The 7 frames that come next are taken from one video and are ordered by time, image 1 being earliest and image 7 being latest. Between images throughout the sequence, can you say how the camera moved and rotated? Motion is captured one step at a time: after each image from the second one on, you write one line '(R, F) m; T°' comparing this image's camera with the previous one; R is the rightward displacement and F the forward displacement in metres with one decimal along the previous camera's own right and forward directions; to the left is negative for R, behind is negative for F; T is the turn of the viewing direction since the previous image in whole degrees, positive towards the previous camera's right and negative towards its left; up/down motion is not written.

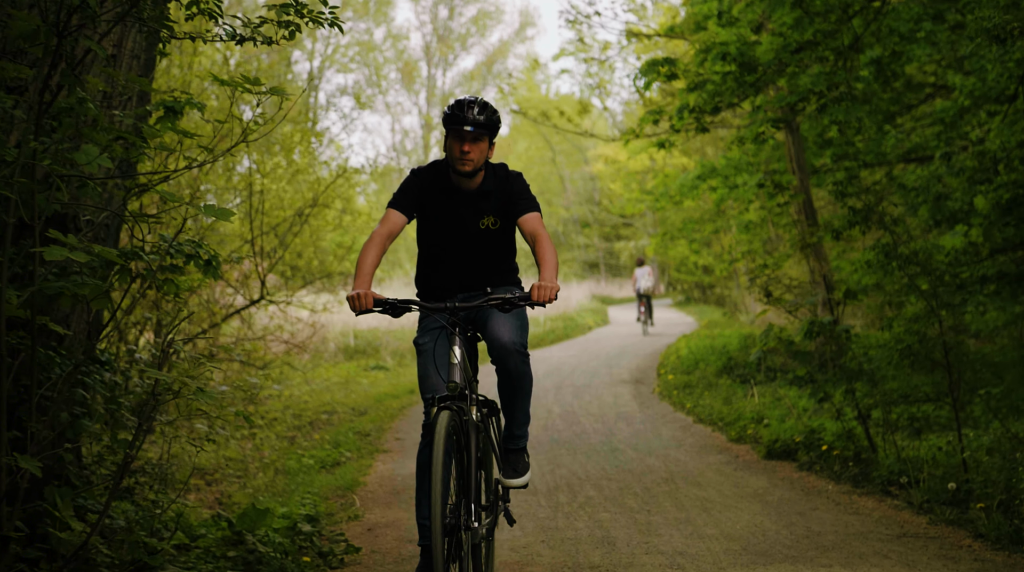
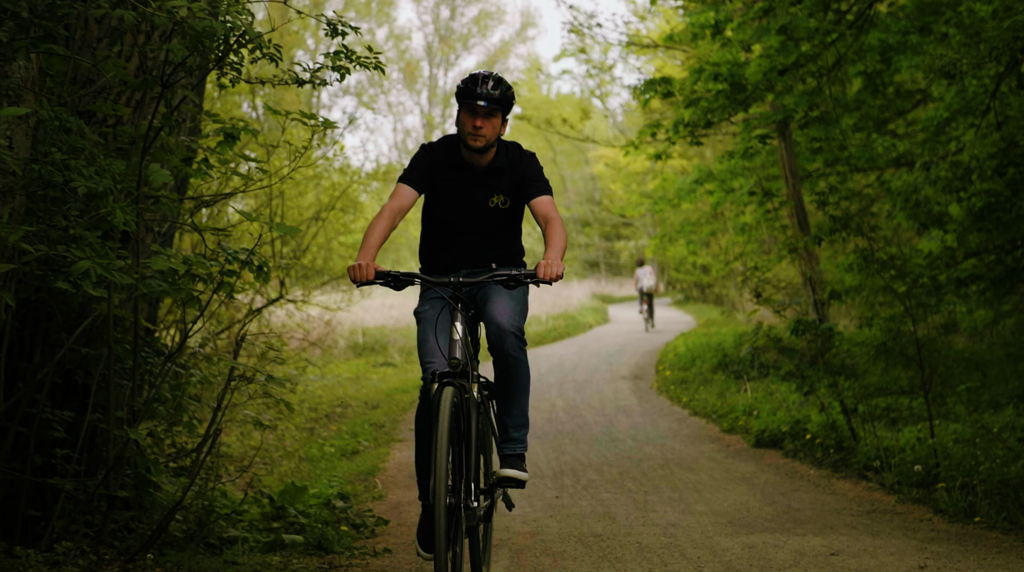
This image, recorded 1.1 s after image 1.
(-0.1, -0.9) m; 0°
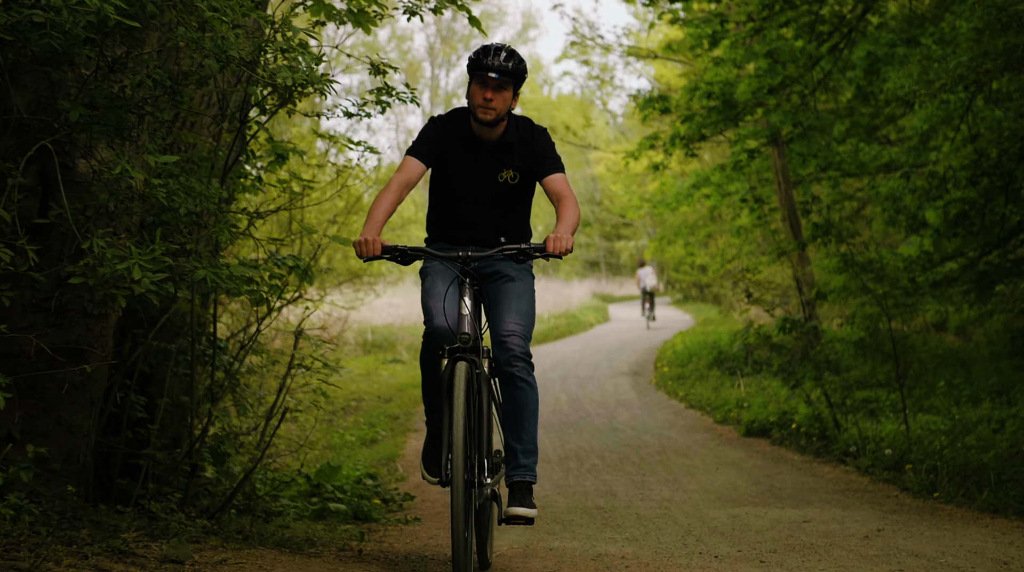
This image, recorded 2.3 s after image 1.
(-0.1, -0.9) m; 0°
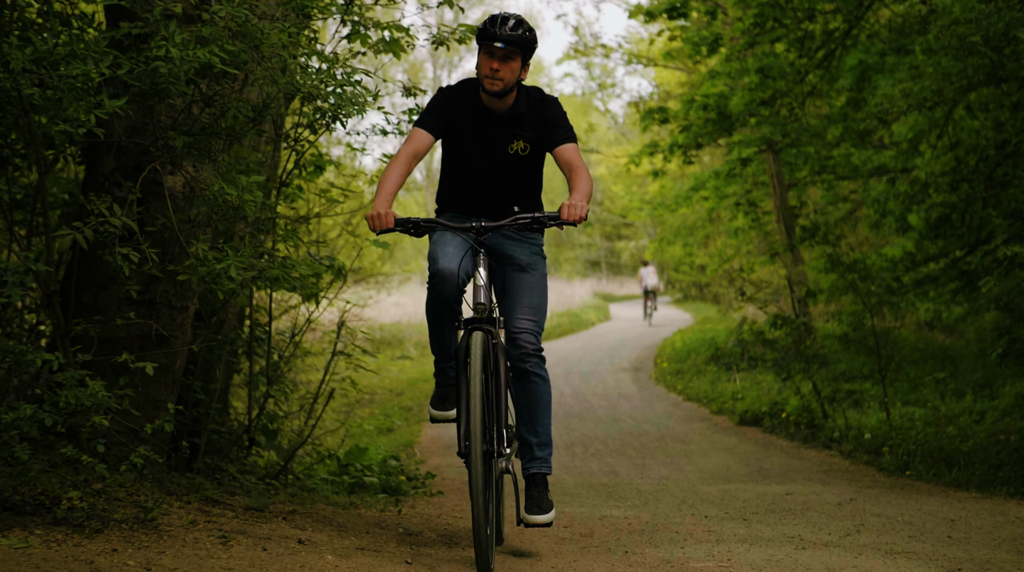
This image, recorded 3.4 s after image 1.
(-0.1, -0.9) m; 0°
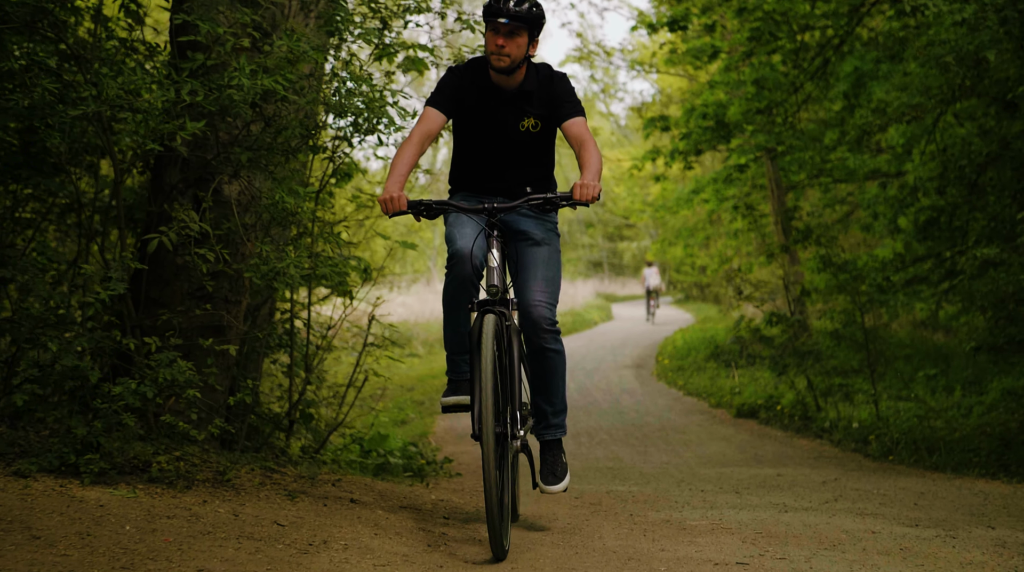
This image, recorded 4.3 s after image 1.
(-0.1, -0.7) m; 0°
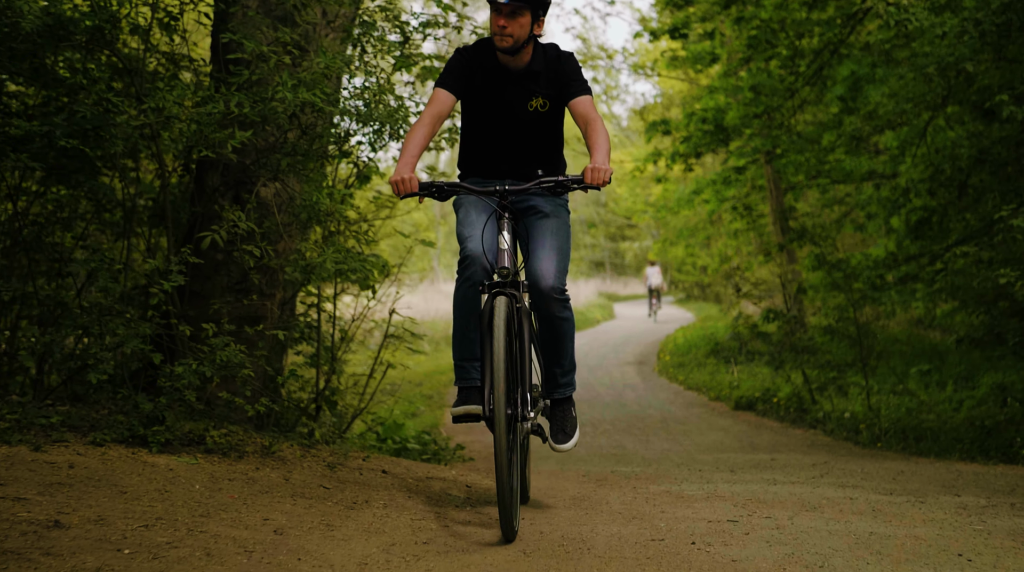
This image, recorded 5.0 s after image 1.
(-0.1, -0.6) m; 0°
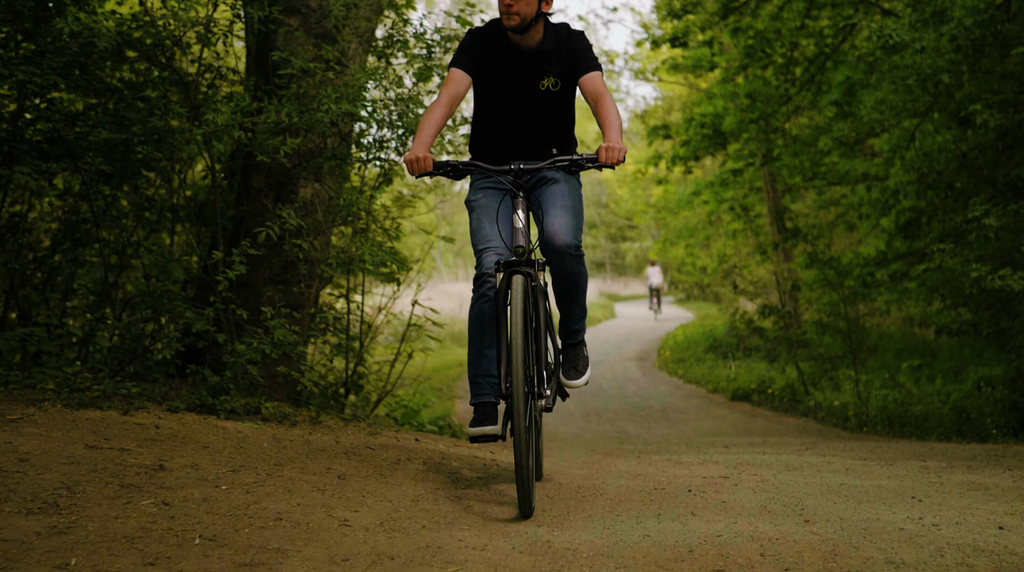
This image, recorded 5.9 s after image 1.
(-0.1, -0.7) m; 0°
